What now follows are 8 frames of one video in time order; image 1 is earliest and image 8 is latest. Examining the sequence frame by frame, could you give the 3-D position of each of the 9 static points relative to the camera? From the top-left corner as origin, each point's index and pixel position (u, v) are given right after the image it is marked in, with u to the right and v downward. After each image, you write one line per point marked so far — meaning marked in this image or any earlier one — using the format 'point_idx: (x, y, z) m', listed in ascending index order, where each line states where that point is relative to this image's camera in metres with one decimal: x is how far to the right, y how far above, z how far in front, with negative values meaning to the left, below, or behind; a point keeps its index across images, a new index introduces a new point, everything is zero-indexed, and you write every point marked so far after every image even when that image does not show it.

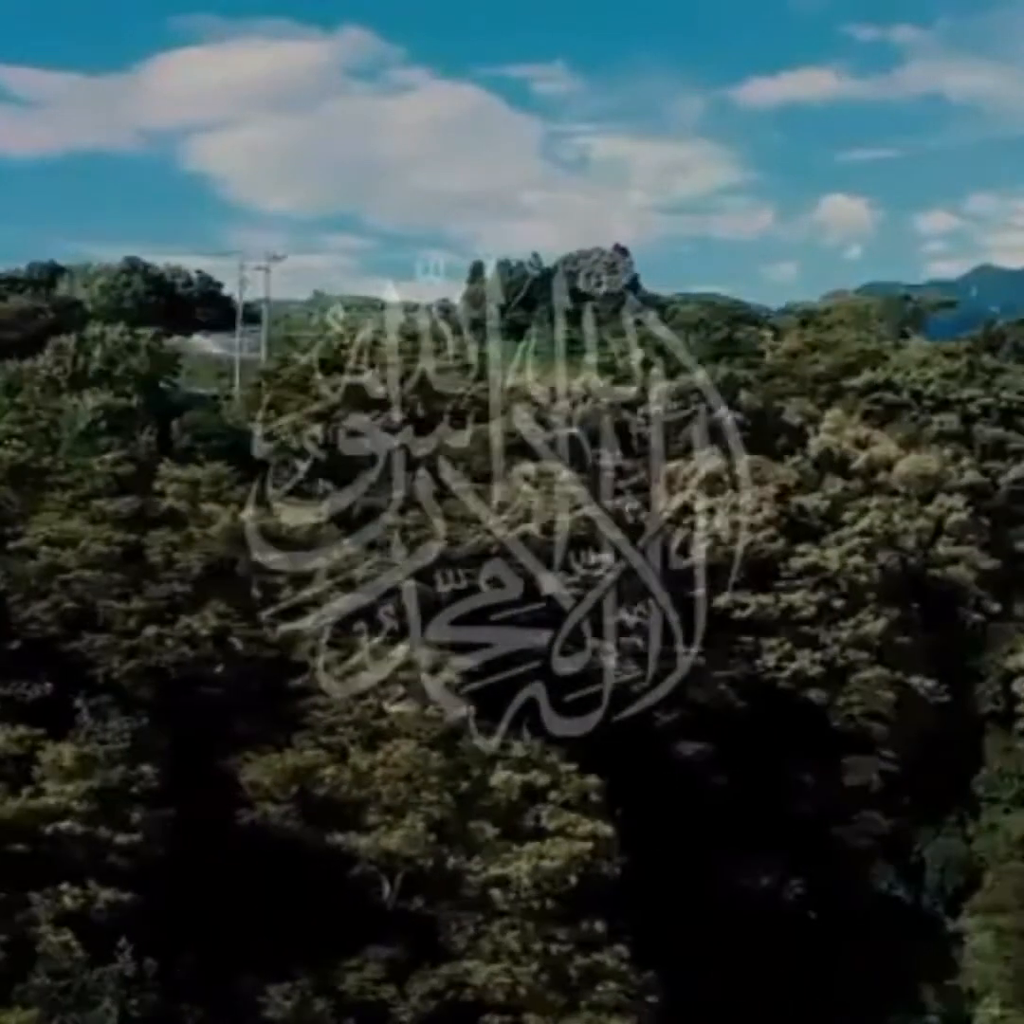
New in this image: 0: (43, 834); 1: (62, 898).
0: (-6.0, -4.2, +19.1) m
1: (-5.7, -4.9, +18.7) m
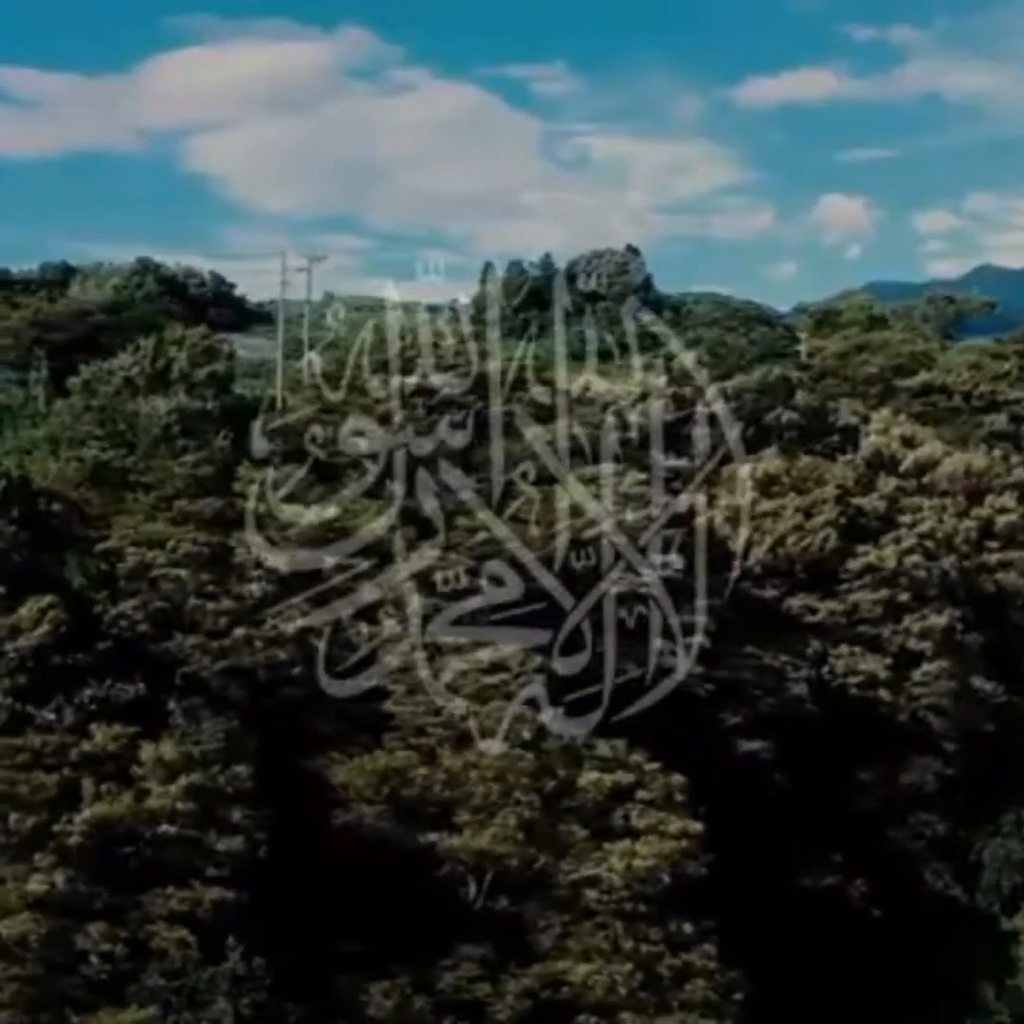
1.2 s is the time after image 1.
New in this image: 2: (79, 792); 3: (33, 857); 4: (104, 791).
0: (-4.7, -4.2, +19.2) m
1: (-4.3, -5.0, +18.9) m
2: (-5.6, -3.8, +19.6) m
3: (-6.0, -4.4, +18.6) m
4: (-5.2, -3.8, +19.3) m
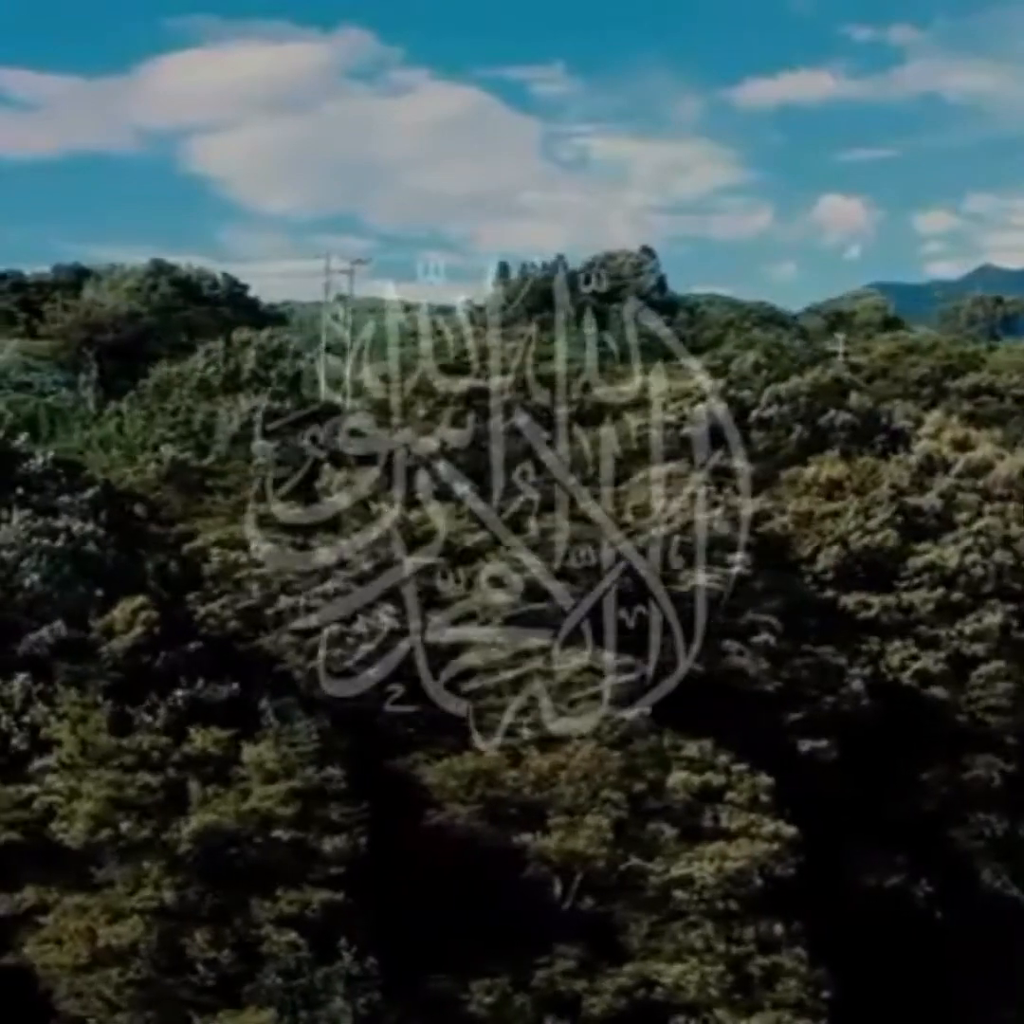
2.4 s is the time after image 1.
0: (-3.3, -4.3, +19.3) m
1: (-2.9, -5.0, +18.9) m
2: (-4.2, -3.8, +19.7) m
3: (-4.6, -4.5, +18.7) m
4: (-3.8, -3.8, +19.4) m
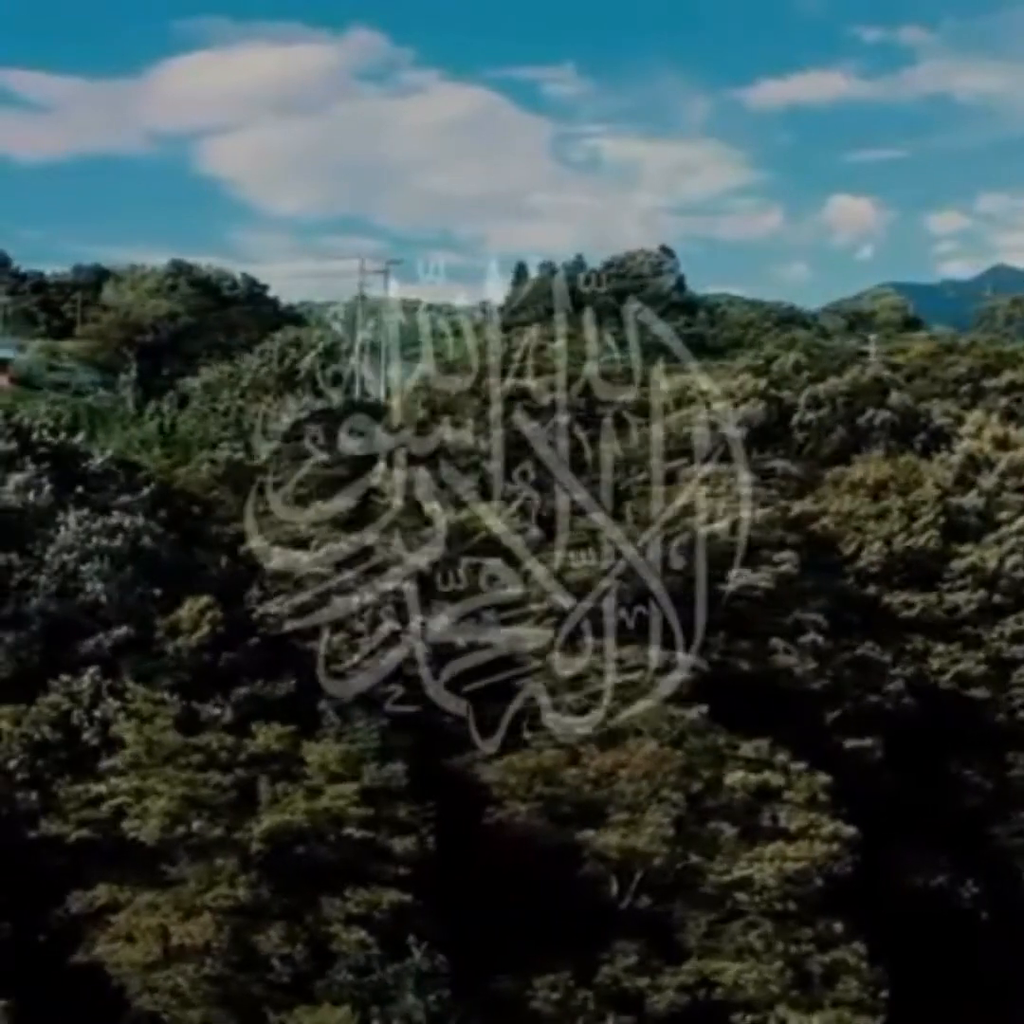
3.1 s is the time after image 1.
0: (-2.4, -4.2, +19.3) m
1: (-2.1, -5.0, +19.0) m
2: (-3.3, -3.8, +19.8) m
3: (-3.7, -4.4, +18.8) m
4: (-2.9, -3.8, +19.4) m
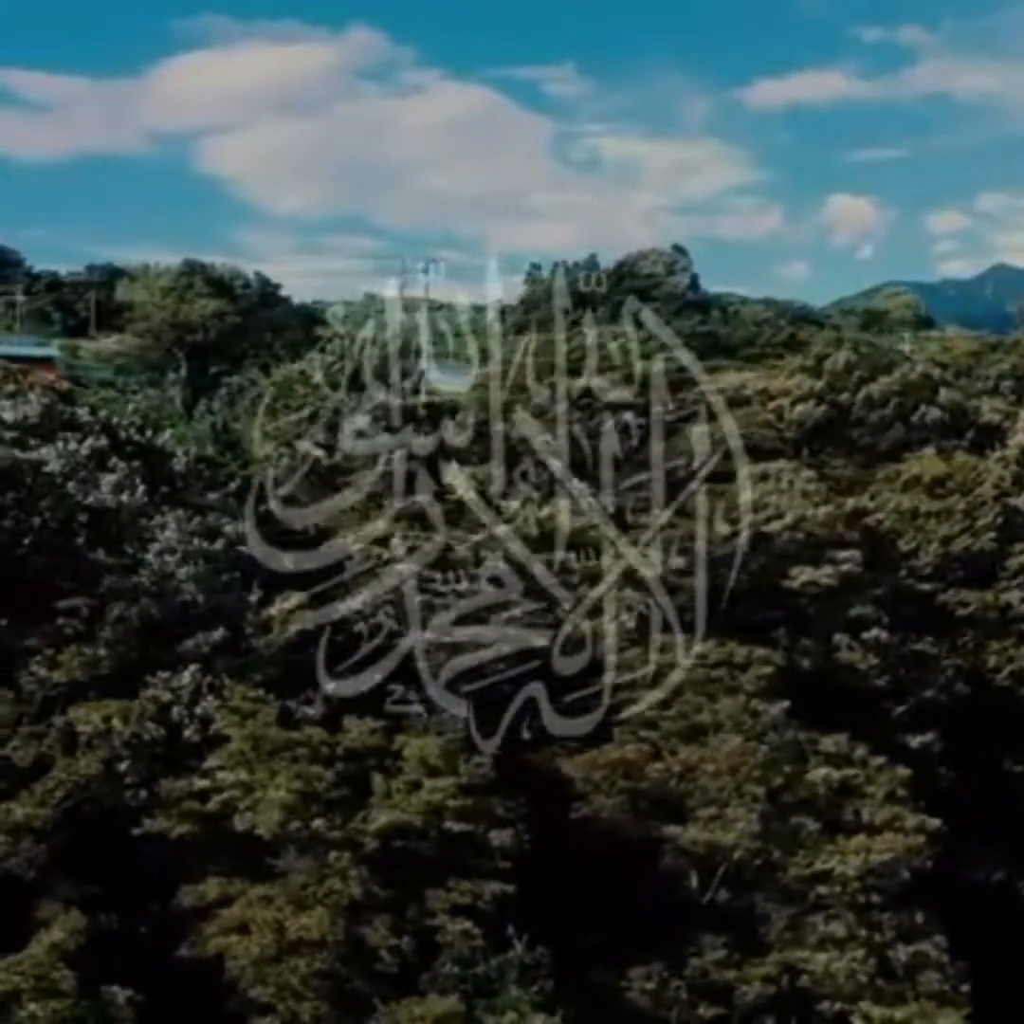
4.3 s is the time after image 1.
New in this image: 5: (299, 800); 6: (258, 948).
0: (-1.1, -4.2, +19.5) m
1: (-0.8, -4.9, +19.2) m
2: (-2.0, -3.7, +20.0) m
3: (-2.4, -4.4, +19.0) m
4: (-1.6, -3.7, +19.6) m
5: (-2.8, -3.8, +19.2) m
6: (-3.1, -5.3, +18.1) m
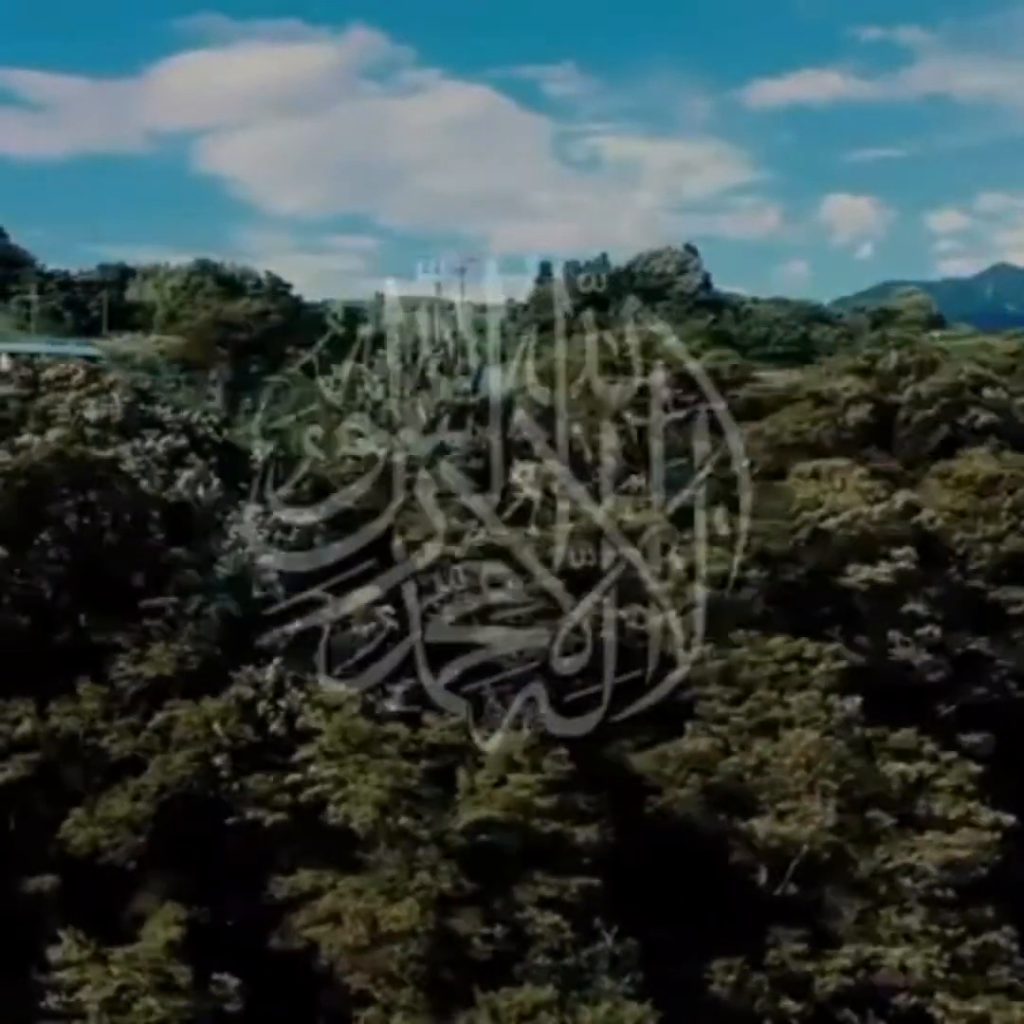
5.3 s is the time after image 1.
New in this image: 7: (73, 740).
0: (+0.1, -4.1, +19.7) m
1: (+0.4, -4.9, +19.4) m
2: (-0.8, -3.7, +20.2) m
3: (-1.2, -4.3, +19.2) m
4: (-0.5, -3.7, +19.8) m
5: (-1.6, -3.7, +19.4) m
6: (-2.0, -5.3, +18.3) m
7: (-5.8, -3.0, +19.5) m
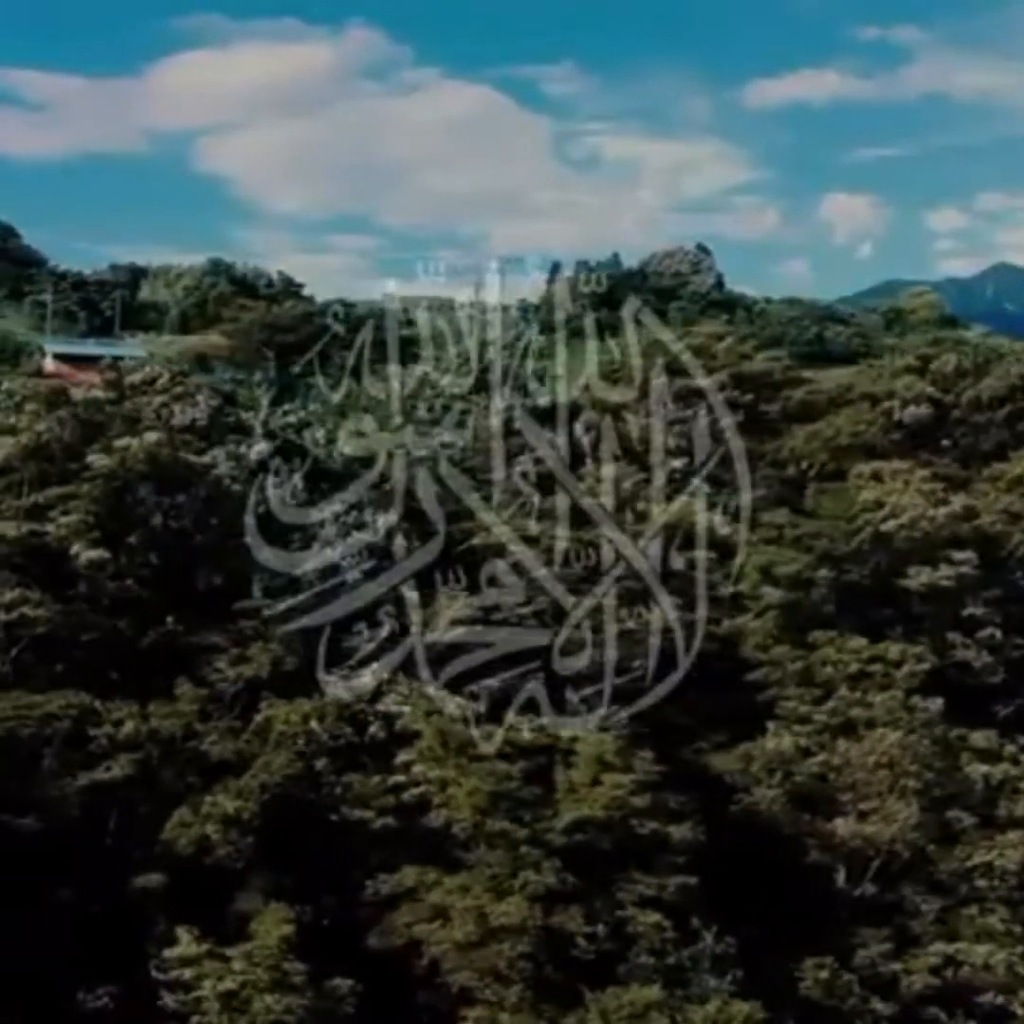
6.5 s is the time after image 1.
0: (+1.4, -4.2, +19.8) m
1: (+1.7, -4.9, +19.5) m
2: (+0.5, -3.7, +20.3) m
3: (+0.1, -4.4, +19.3) m
4: (+0.8, -3.7, +19.9) m
5: (-0.3, -3.7, +19.5) m
6: (-0.6, -5.3, +18.4) m
7: (-4.5, -3.1, +19.6) m
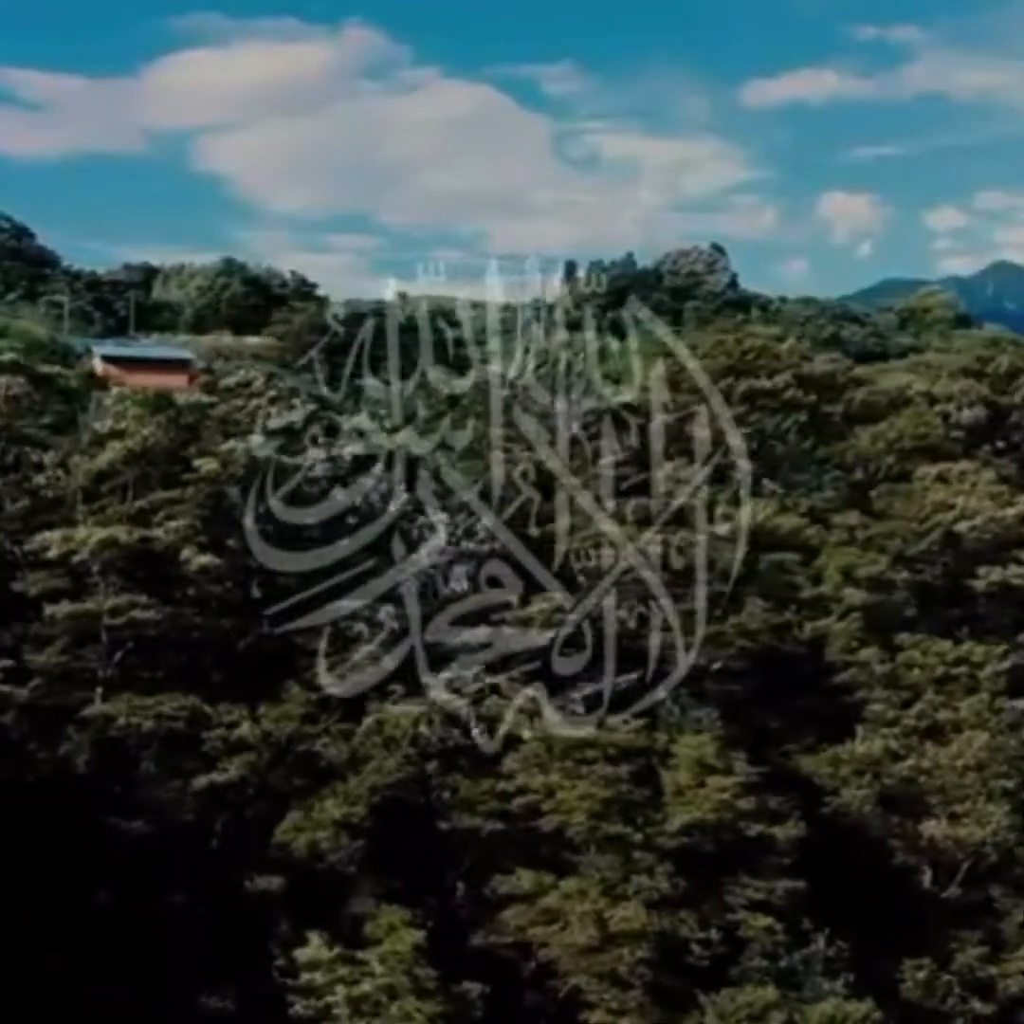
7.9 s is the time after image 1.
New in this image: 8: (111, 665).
0: (+2.9, -4.2, +19.9) m
1: (+3.2, -4.9, +19.5) m
2: (+2.0, -3.7, +20.3) m
3: (+1.5, -4.4, +19.3) m
4: (+2.3, -3.8, +20.0) m
5: (+1.2, -3.8, +19.5) m
6: (+0.8, -5.3, +18.4) m
7: (-3.1, -3.1, +19.6) m
8: (-5.4, -2.1, +20.0) m
